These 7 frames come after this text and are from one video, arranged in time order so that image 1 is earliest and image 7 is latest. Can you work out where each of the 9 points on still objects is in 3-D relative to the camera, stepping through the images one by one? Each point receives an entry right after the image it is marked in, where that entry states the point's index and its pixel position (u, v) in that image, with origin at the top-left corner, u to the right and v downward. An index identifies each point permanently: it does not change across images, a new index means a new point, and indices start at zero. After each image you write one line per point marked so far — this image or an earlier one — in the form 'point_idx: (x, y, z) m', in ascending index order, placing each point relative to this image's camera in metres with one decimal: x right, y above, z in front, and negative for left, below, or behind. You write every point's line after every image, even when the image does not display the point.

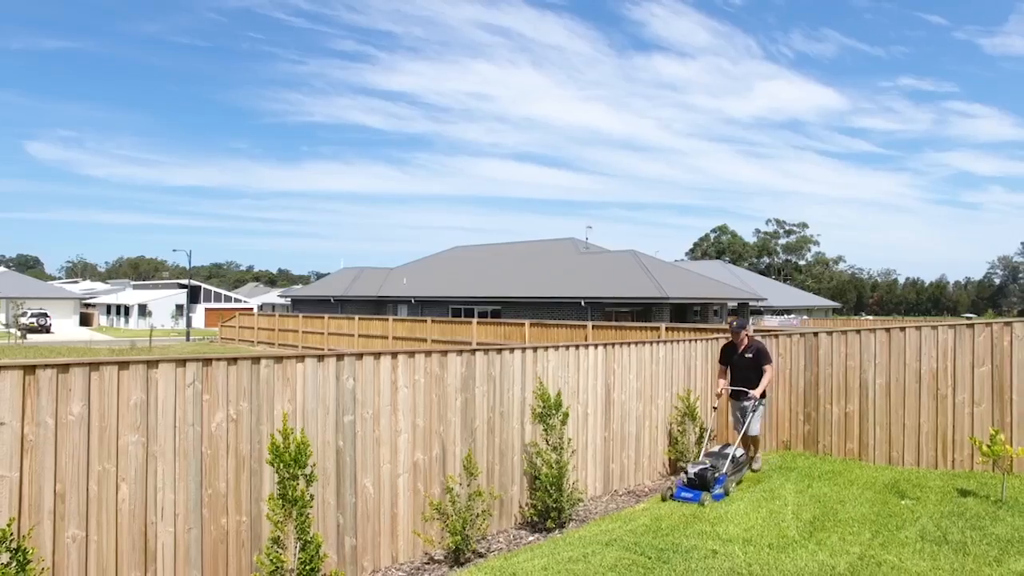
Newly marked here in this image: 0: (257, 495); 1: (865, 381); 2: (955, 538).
0: (-1.5, -1.2, +4.2) m
1: (+3.6, -0.9, +7.6) m
2: (+2.9, -1.6, +4.9) m
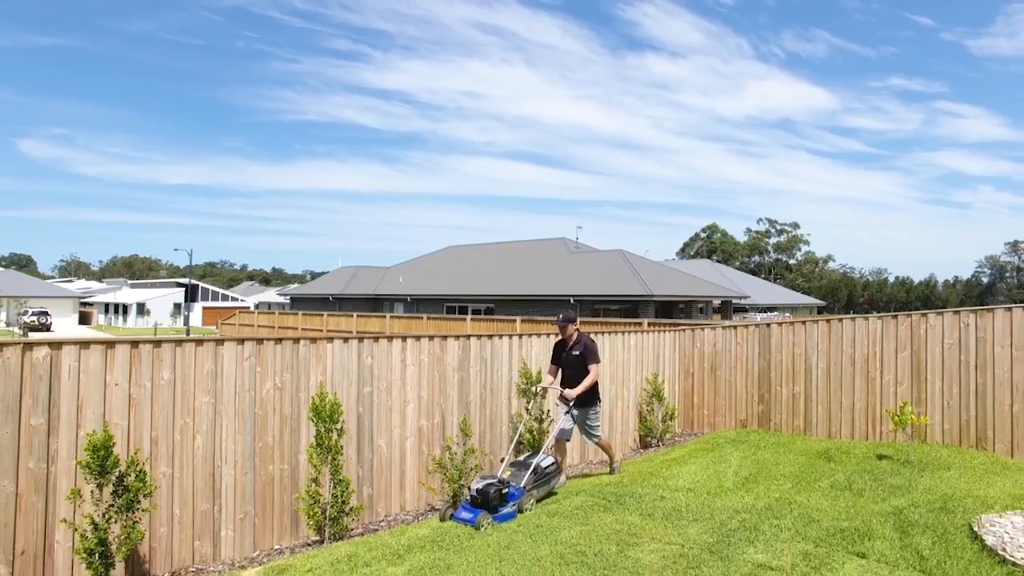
0: (-1.5, -1.2, +5.3) m
1: (+3.5, -0.9, +8.7) m
2: (+2.8, -1.6, +6.0) m
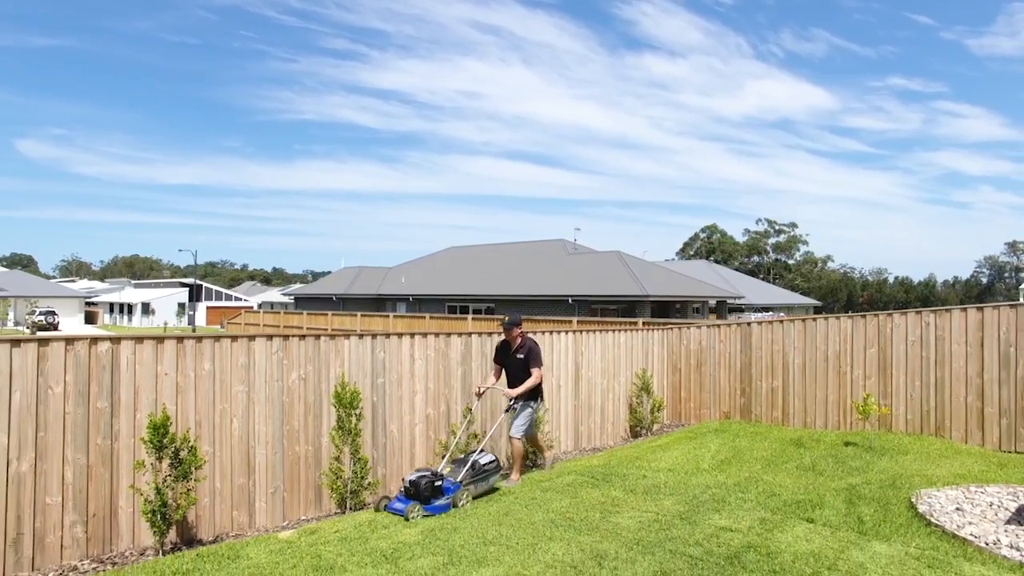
0: (-1.6, -1.2, +6.0) m
1: (+3.5, -0.9, +9.4) m
2: (+2.8, -1.6, +6.7) m
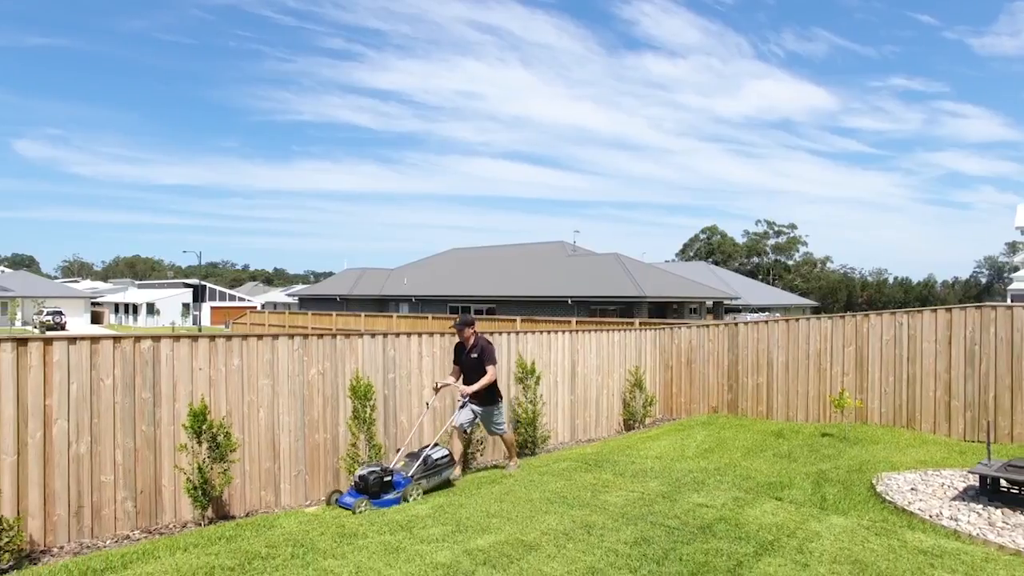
0: (-1.6, -1.2, +6.6) m
1: (+3.5, -0.9, +10.0) m
2: (+2.8, -1.6, +7.3) m
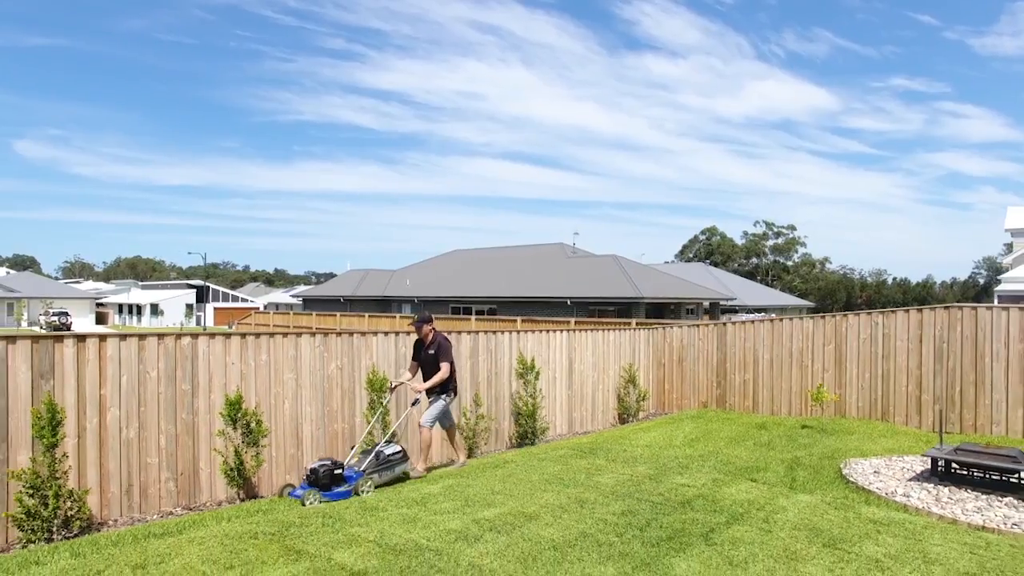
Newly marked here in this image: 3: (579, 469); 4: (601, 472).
0: (-1.5, -1.2, +7.3) m
1: (+3.5, -1.0, +10.7) m
2: (+2.8, -1.7, +8.0) m
3: (+0.6, -1.6, +6.6) m
4: (+0.8, -1.6, +6.5) m
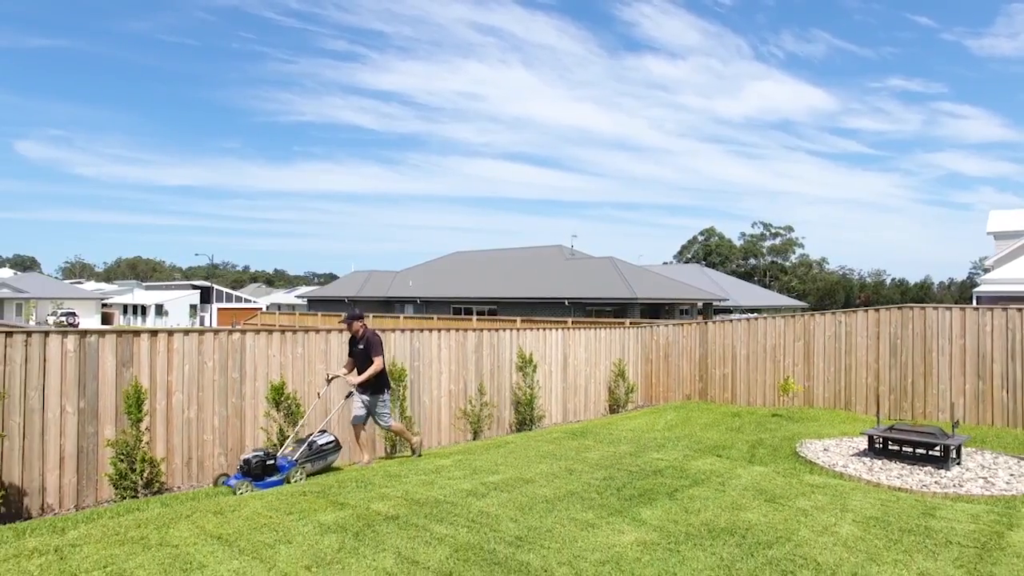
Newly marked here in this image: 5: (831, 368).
0: (-1.5, -1.2, +8.3) m
1: (+3.5, -1.0, +11.7) m
2: (+2.8, -1.7, +9.0) m
3: (+0.6, -1.6, +7.7) m
4: (+0.8, -1.6, +7.6) m
5: (+4.6, -1.1, +10.7) m
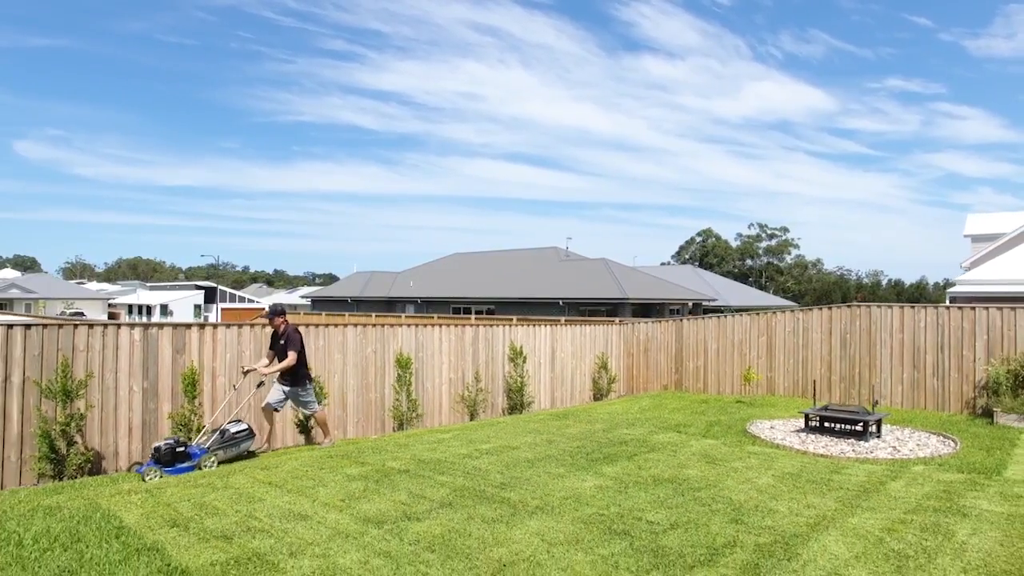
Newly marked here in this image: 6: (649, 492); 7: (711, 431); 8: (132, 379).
0: (-1.7, -1.3, +9.6) m
1: (+3.4, -1.0, +13.0) m
2: (+2.7, -1.7, +10.3) m
3: (+0.5, -1.7, +9.0) m
4: (+0.7, -1.7, +8.8) m
5: (+4.5, -1.2, +12.0) m
6: (+1.0, -1.5, +5.5) m
7: (+2.3, -1.7, +8.6) m
8: (-3.6, -0.9, +7.0) m
